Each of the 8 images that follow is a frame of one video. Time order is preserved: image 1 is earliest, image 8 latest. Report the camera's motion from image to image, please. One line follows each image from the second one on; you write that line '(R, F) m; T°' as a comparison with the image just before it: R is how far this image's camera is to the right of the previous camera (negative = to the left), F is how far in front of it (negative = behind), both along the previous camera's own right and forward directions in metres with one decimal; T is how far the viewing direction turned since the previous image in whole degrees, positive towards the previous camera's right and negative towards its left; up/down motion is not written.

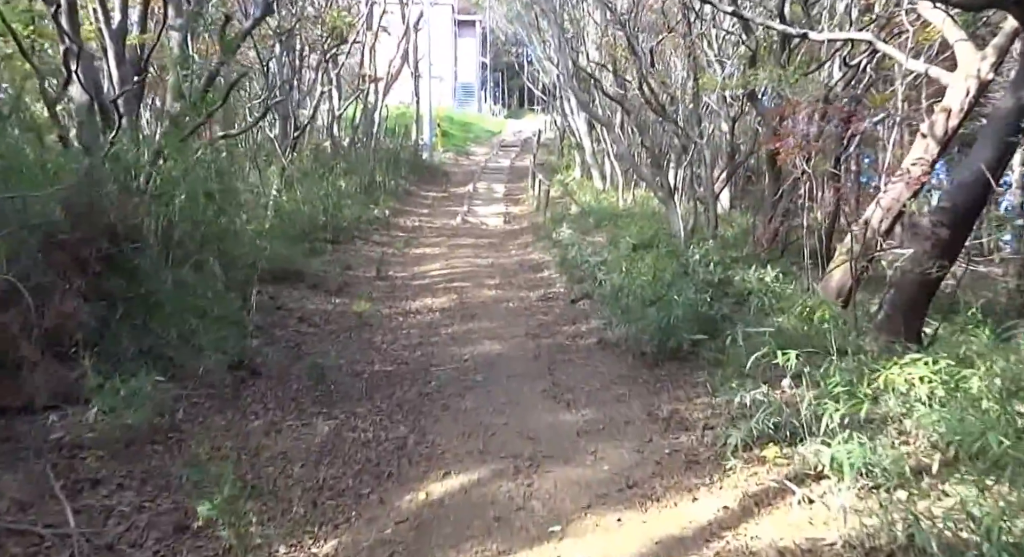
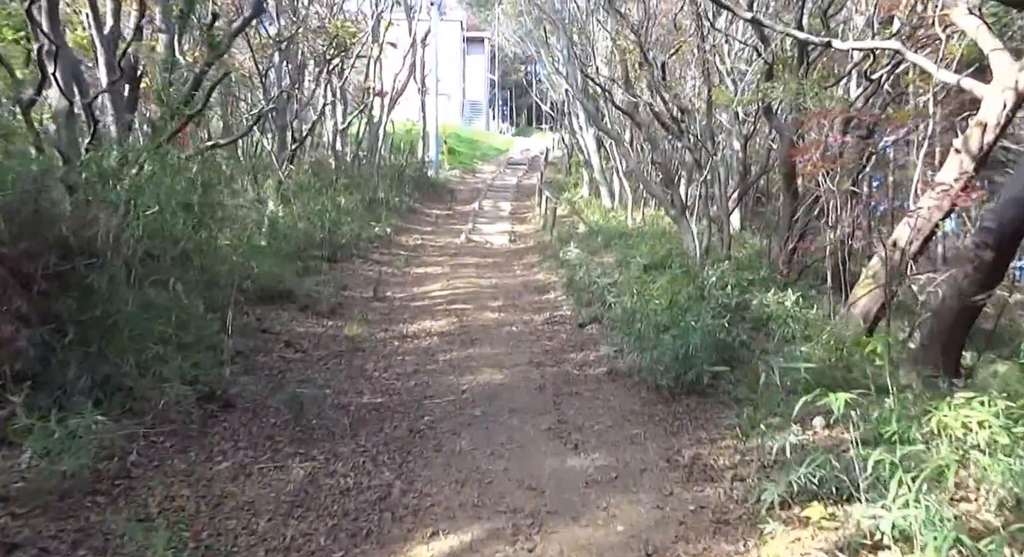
(0.0, +0.6) m; 0°
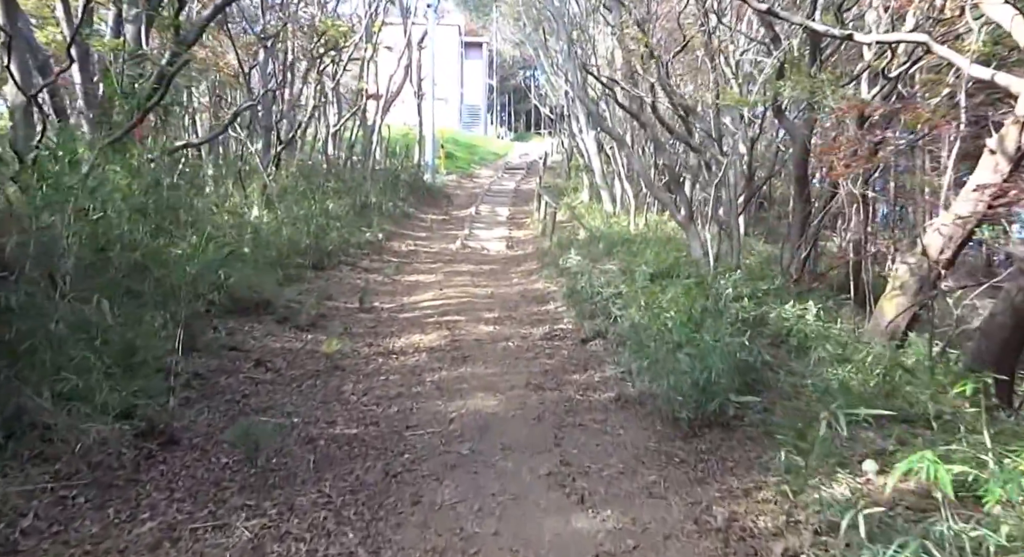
(0.0, +0.8) m; 0°
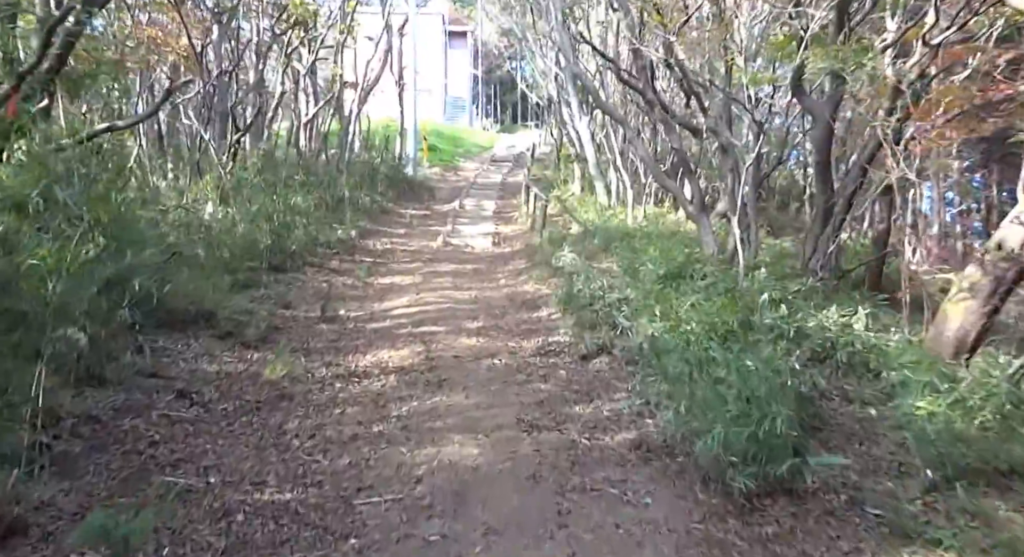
(0.0, +1.4) m; +1°
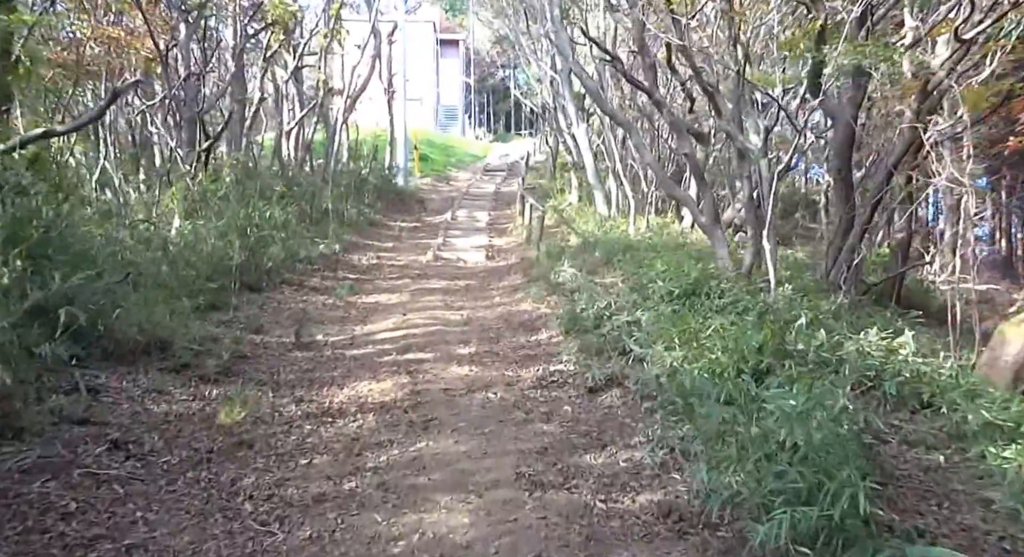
(0.0, +0.9) m; 0°
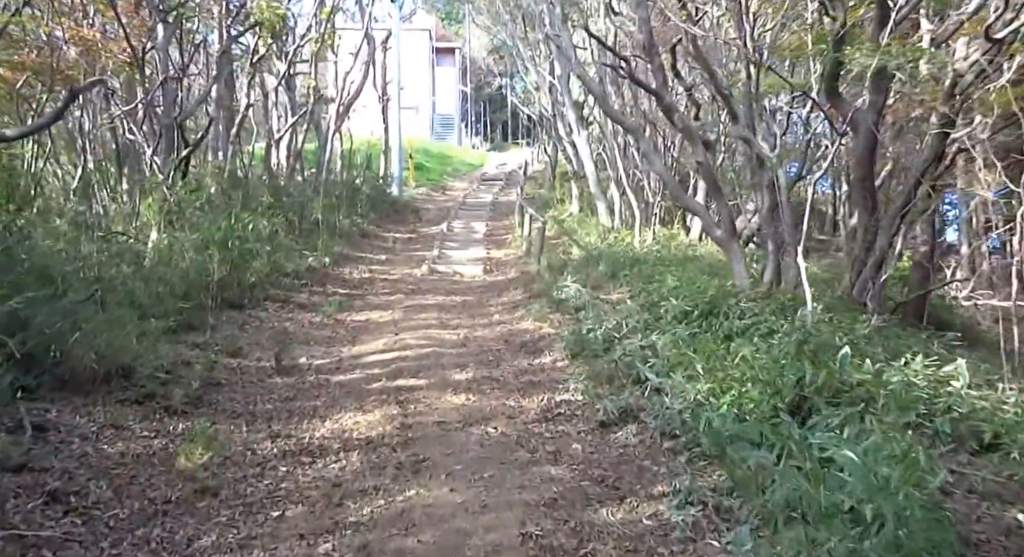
(0.0, +0.6) m; 0°
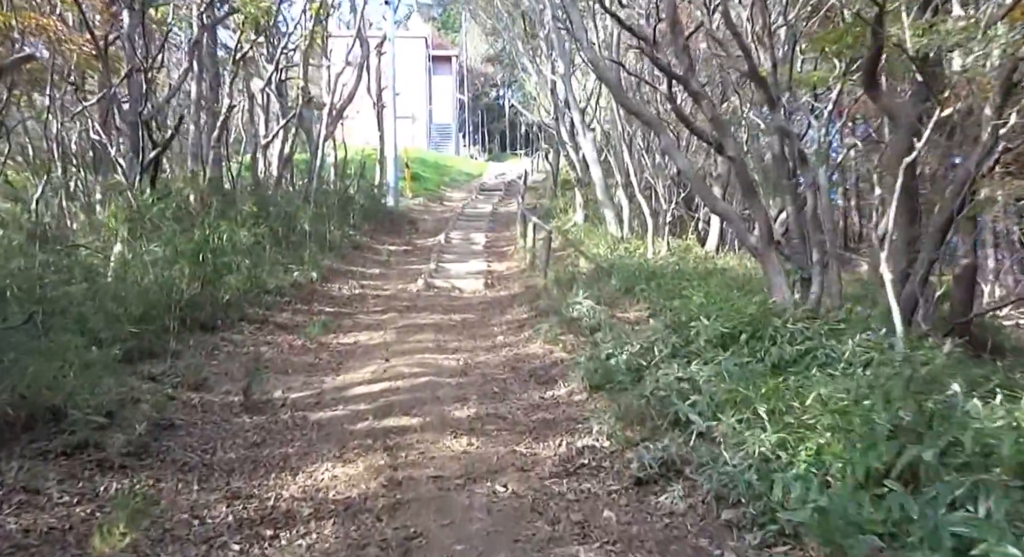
(-0.1, +1.0) m; 0°
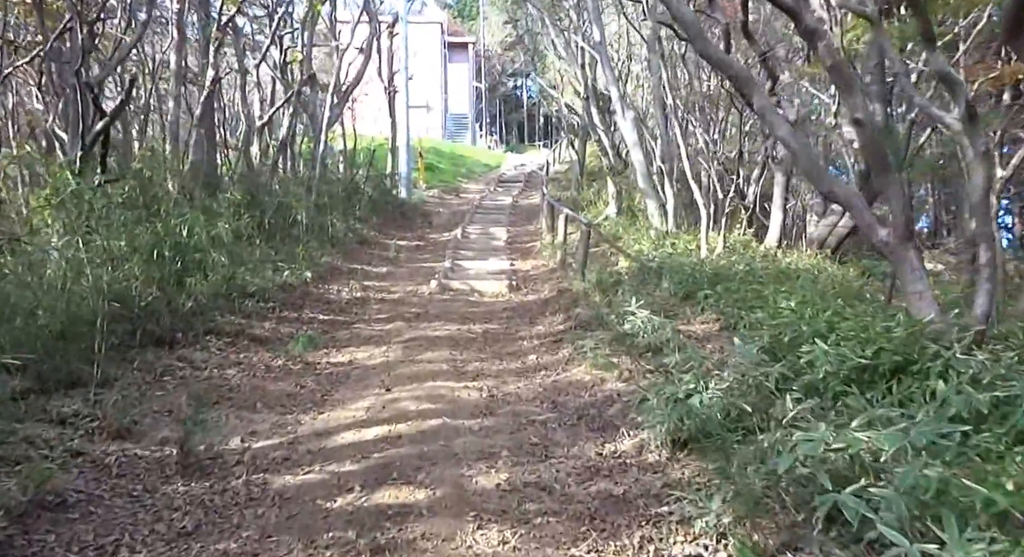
(-0.2, +1.8) m; -1°
